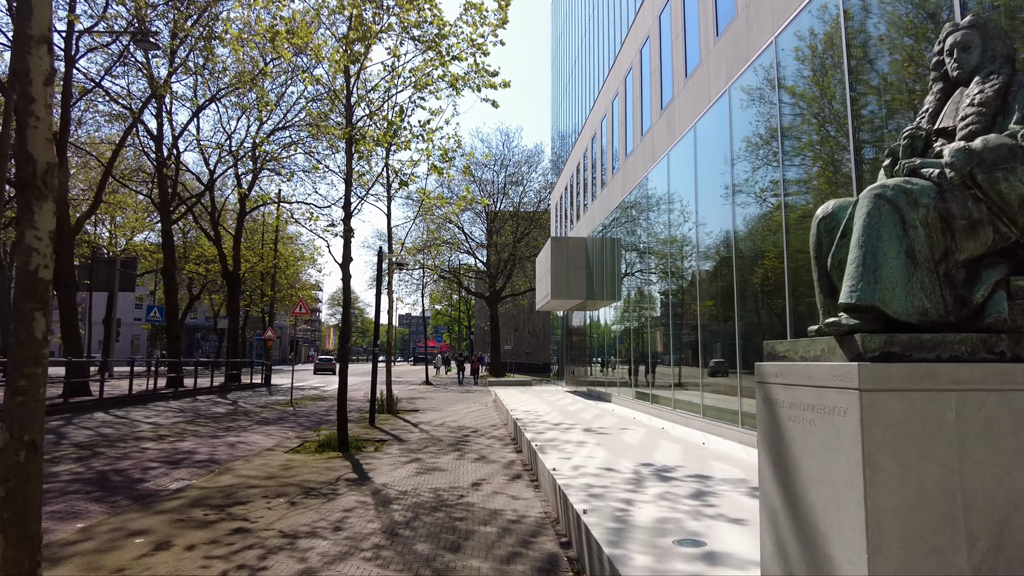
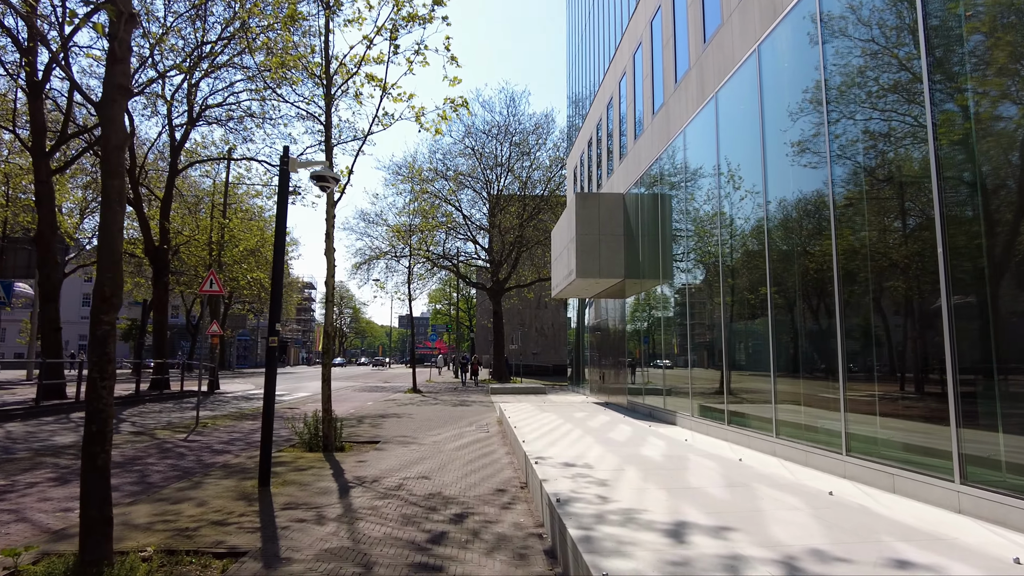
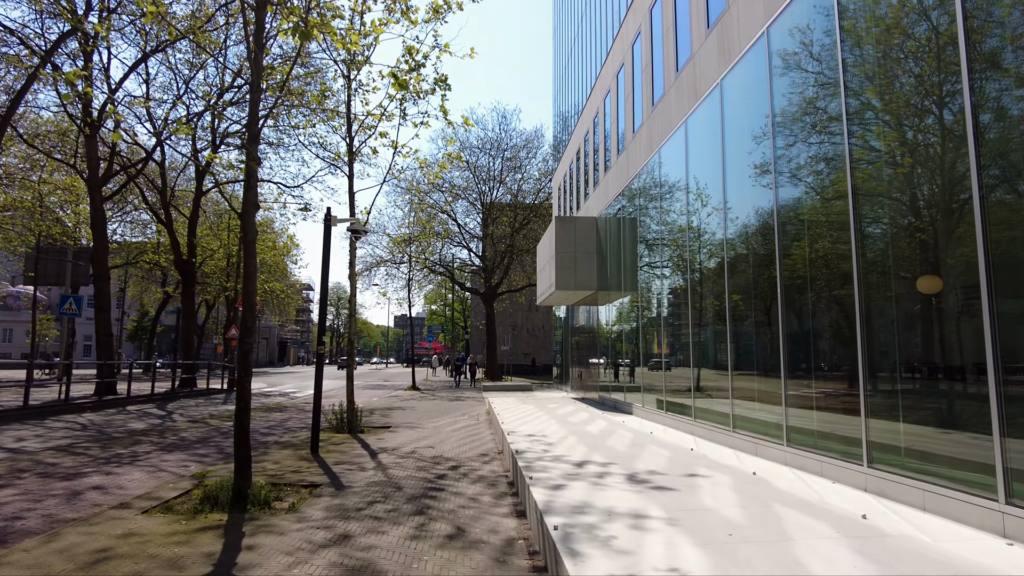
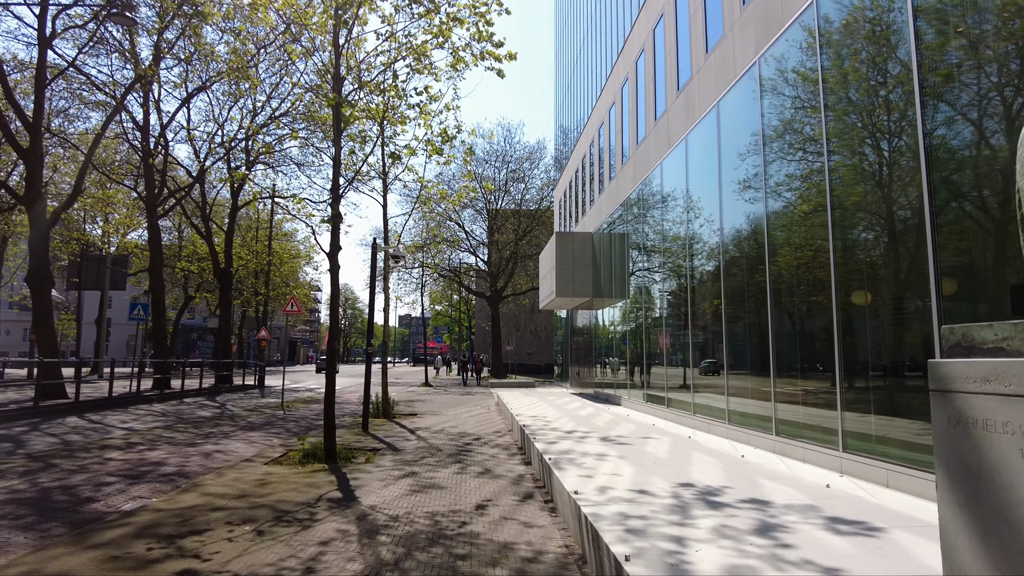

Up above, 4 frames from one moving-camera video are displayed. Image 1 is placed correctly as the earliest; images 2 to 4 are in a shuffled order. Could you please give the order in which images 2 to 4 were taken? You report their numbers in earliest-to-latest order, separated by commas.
4, 3, 2
